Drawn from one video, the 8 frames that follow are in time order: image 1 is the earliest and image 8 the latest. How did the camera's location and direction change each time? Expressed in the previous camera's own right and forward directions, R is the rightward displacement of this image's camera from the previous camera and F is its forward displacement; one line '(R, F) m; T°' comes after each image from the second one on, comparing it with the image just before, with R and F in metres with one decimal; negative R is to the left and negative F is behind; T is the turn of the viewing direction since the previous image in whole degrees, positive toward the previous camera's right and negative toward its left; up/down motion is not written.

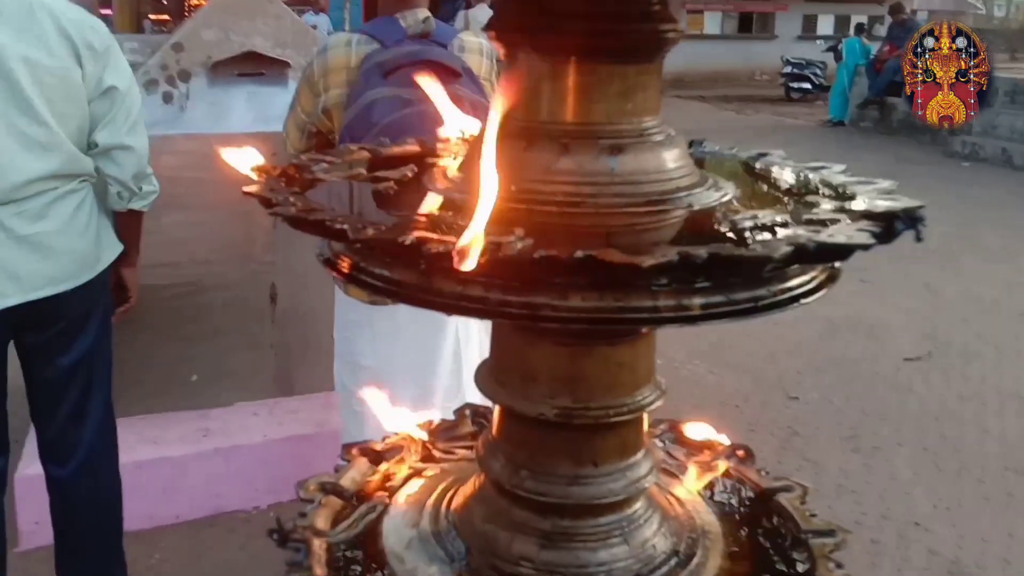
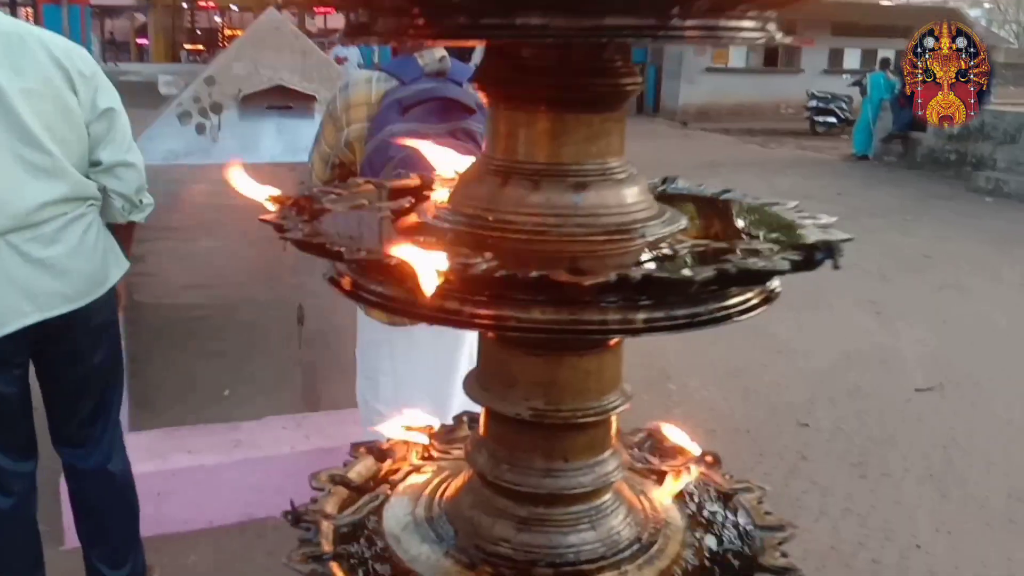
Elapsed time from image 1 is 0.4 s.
(0.0, -0.1) m; -2°
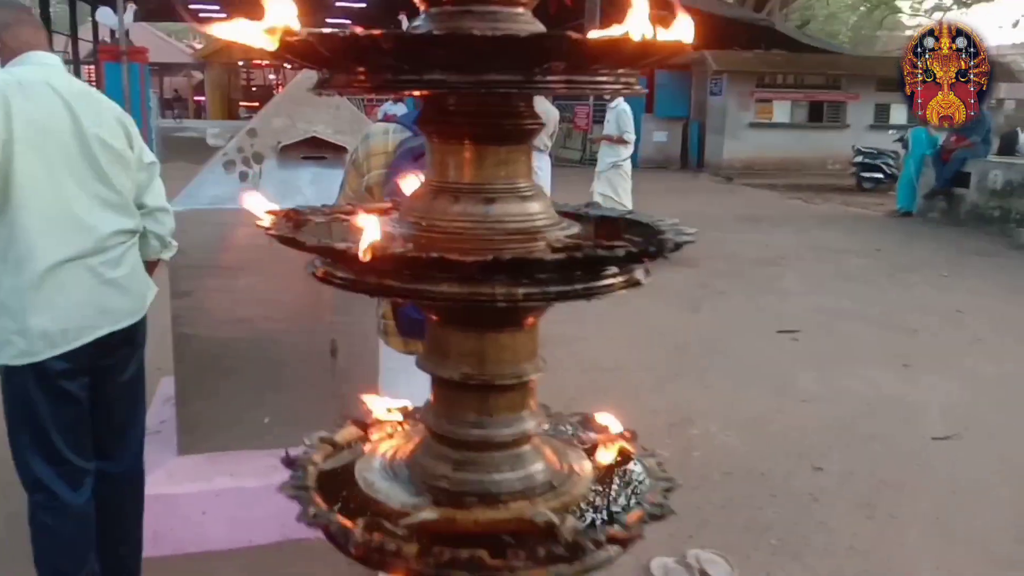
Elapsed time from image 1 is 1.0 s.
(+0.1, -0.2) m; -3°
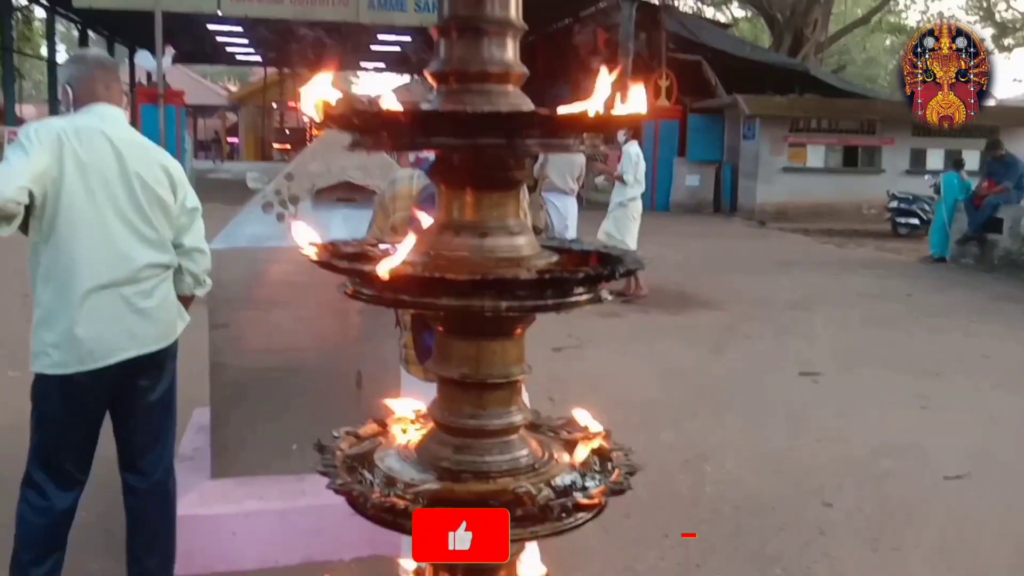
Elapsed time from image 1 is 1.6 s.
(+0.1, -0.2) m; -2°
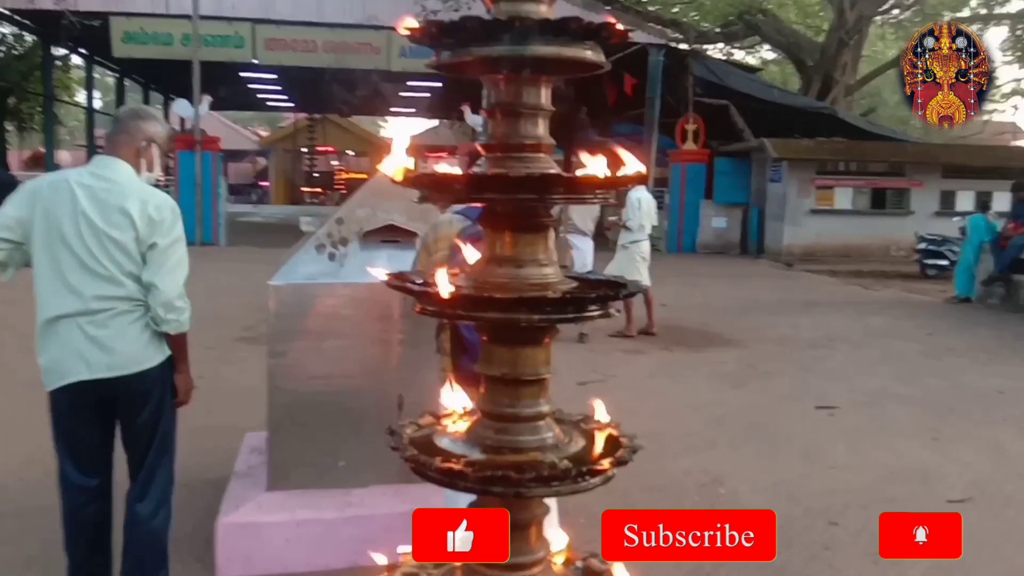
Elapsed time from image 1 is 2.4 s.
(0.0, -0.3) m; -2°
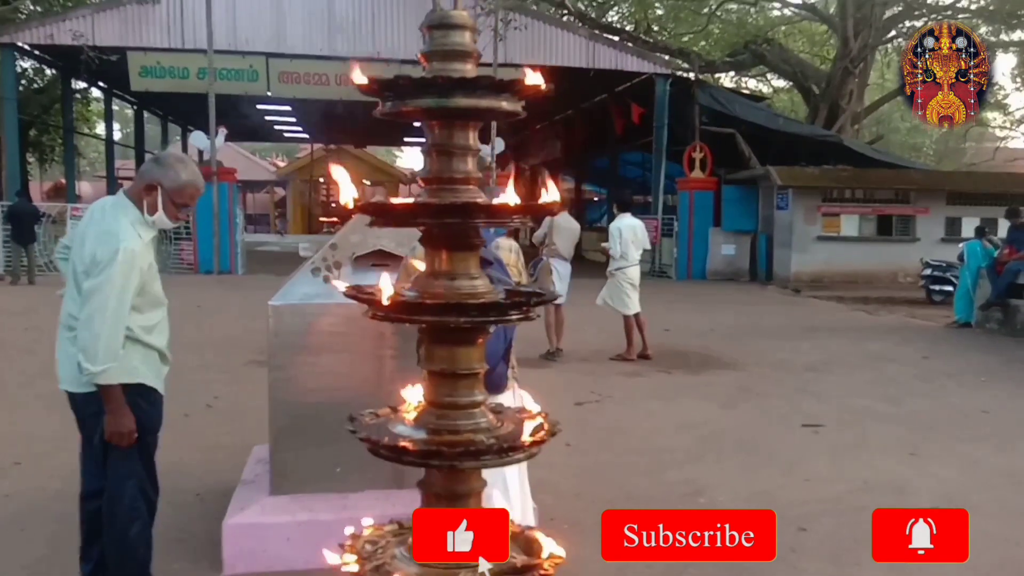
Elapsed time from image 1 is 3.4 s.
(+0.2, -0.3) m; -1°
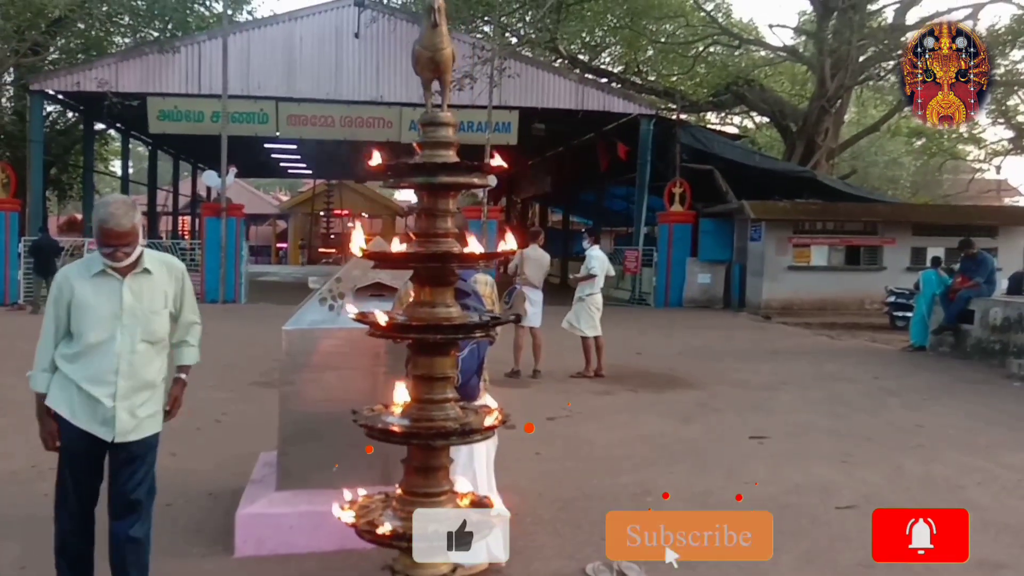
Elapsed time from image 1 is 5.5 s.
(+0.1, -0.7) m; +1°
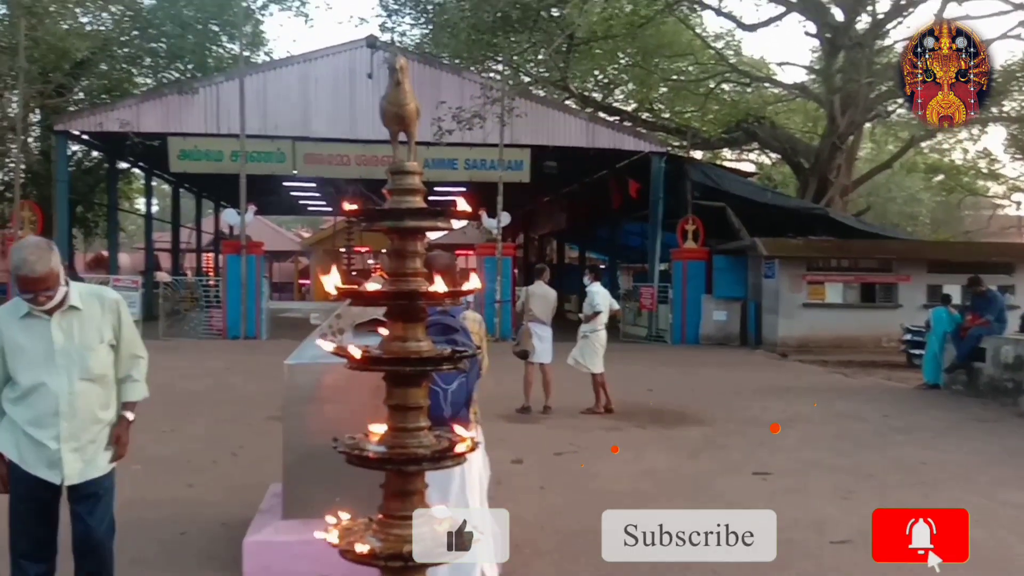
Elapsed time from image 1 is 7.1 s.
(+0.1, -0.2) m; -1°
